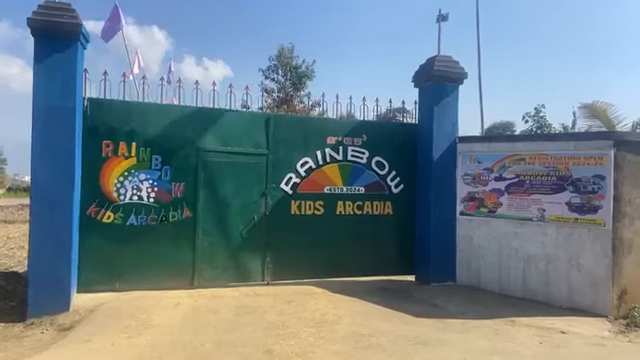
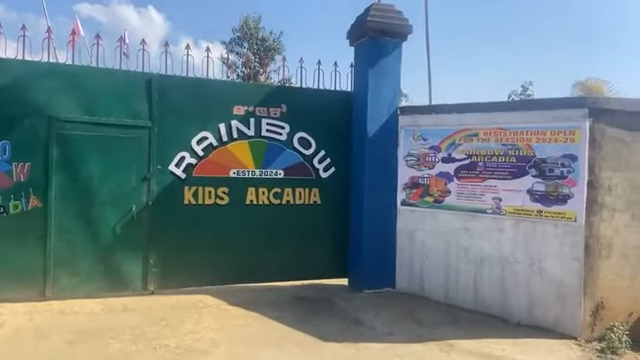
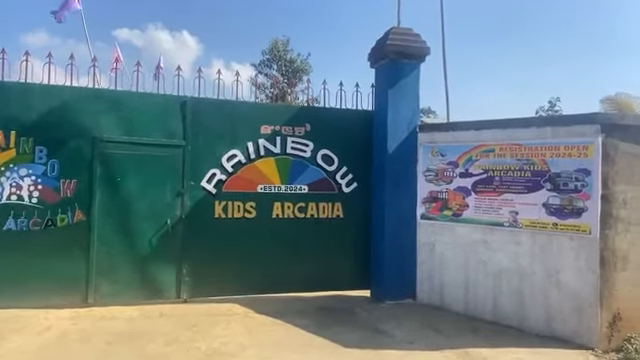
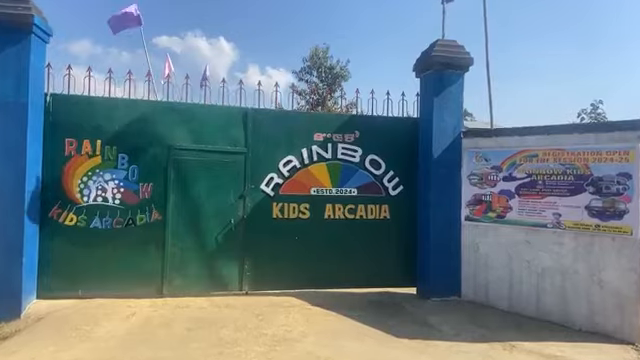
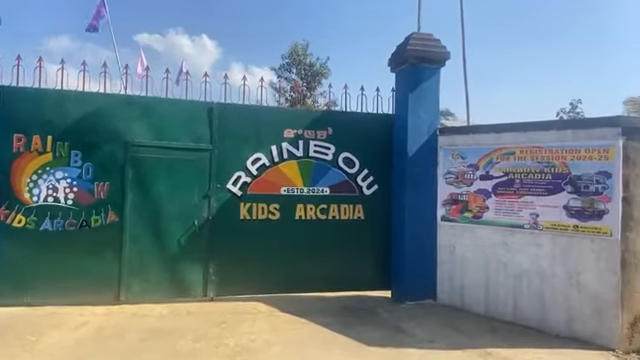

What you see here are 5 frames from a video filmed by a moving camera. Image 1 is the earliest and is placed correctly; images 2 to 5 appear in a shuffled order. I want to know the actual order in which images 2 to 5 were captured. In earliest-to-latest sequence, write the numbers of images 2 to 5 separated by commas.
4, 5, 3, 2
